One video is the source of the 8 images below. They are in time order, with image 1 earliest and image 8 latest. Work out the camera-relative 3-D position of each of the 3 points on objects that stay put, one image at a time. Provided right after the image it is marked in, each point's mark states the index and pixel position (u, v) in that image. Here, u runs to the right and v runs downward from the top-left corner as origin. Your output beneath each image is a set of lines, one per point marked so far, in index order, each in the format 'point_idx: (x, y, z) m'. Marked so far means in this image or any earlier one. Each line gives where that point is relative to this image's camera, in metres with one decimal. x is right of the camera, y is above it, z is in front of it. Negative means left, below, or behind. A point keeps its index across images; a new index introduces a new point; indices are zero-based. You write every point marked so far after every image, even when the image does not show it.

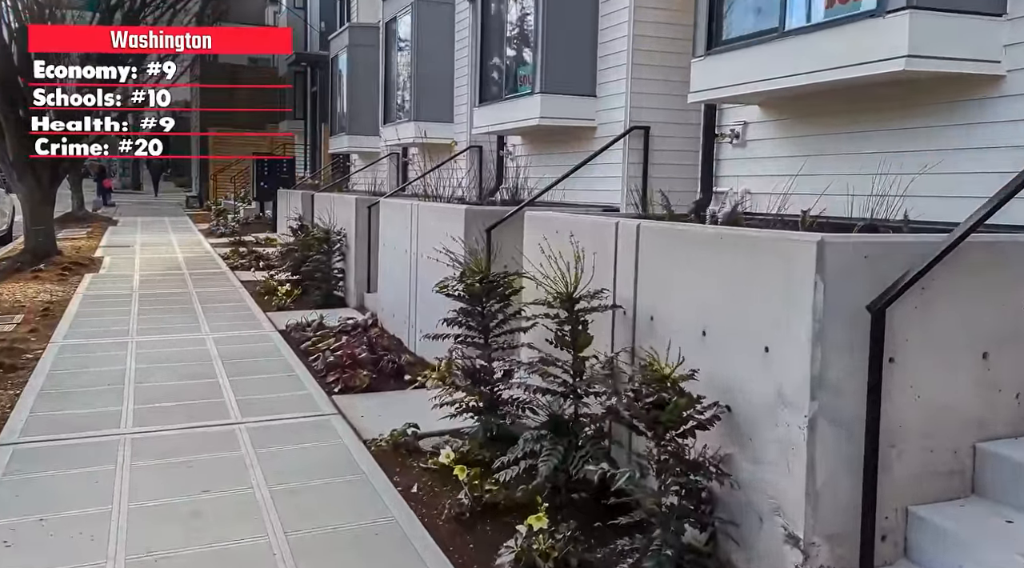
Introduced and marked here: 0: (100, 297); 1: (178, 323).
0: (-4.8, -0.2, +10.9) m
1: (-3.3, -0.4, +9.2) m
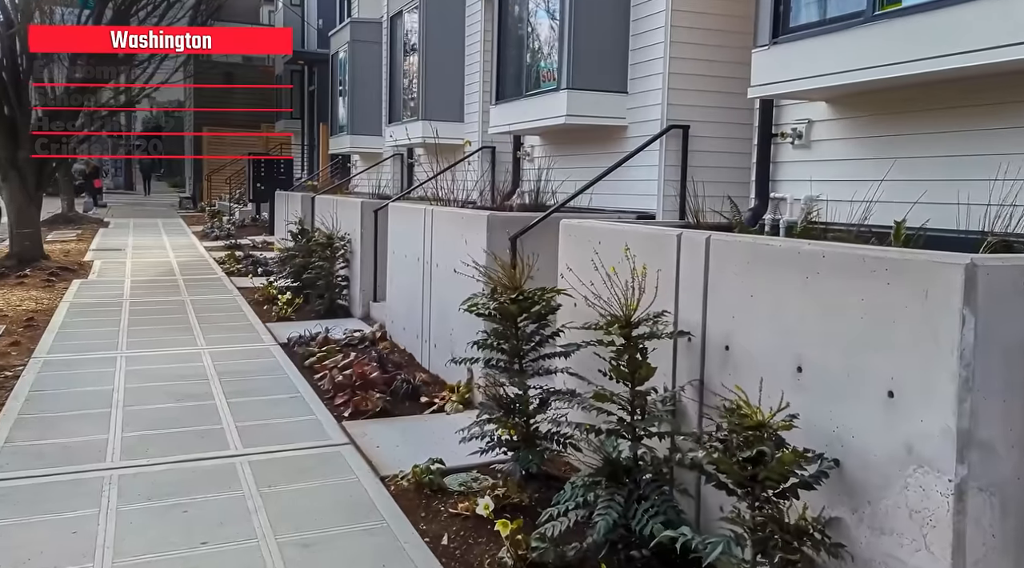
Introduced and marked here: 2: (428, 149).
0: (-4.6, -0.2, +10.3) m
1: (-3.1, -0.5, +8.6) m
2: (-1.0, +1.6, +11.2) m
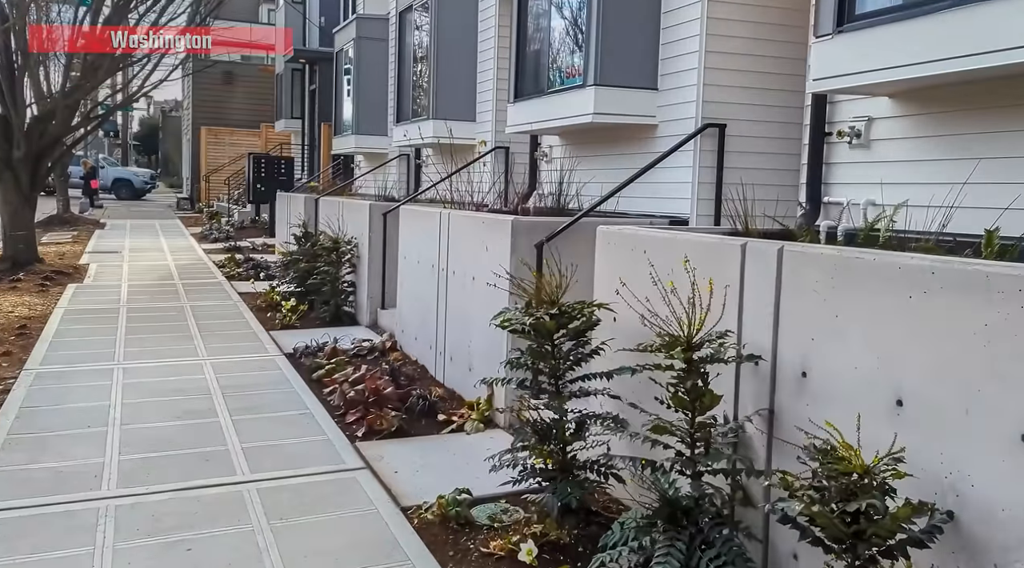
0: (-4.5, -0.3, +9.8) m
1: (-3.0, -0.6, +8.2) m
2: (-0.9, +1.5, +10.8) m
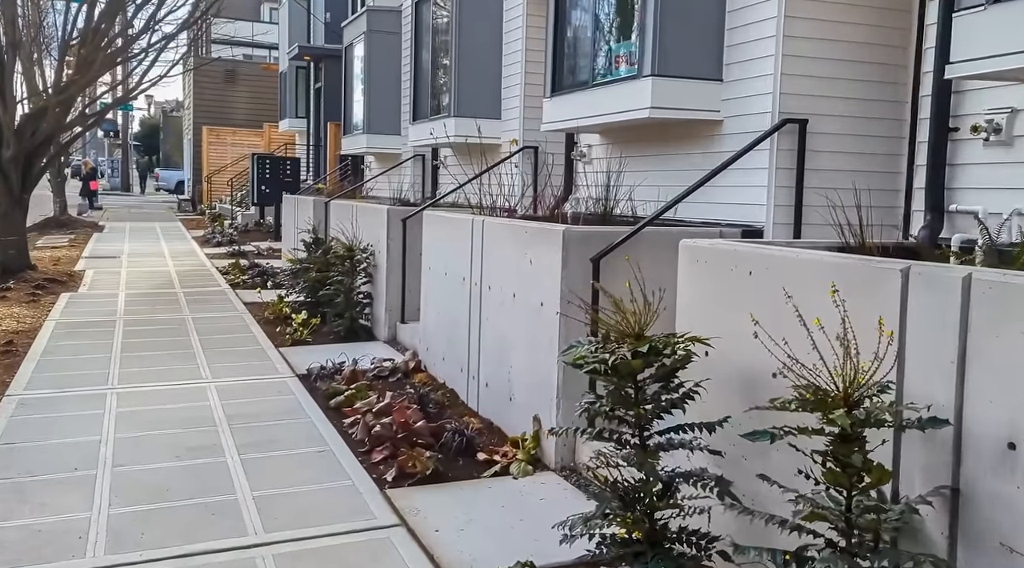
0: (-4.2, -0.4, +9.1) m
1: (-2.7, -0.7, +7.4) m
2: (-0.6, +1.4, +10.1) m
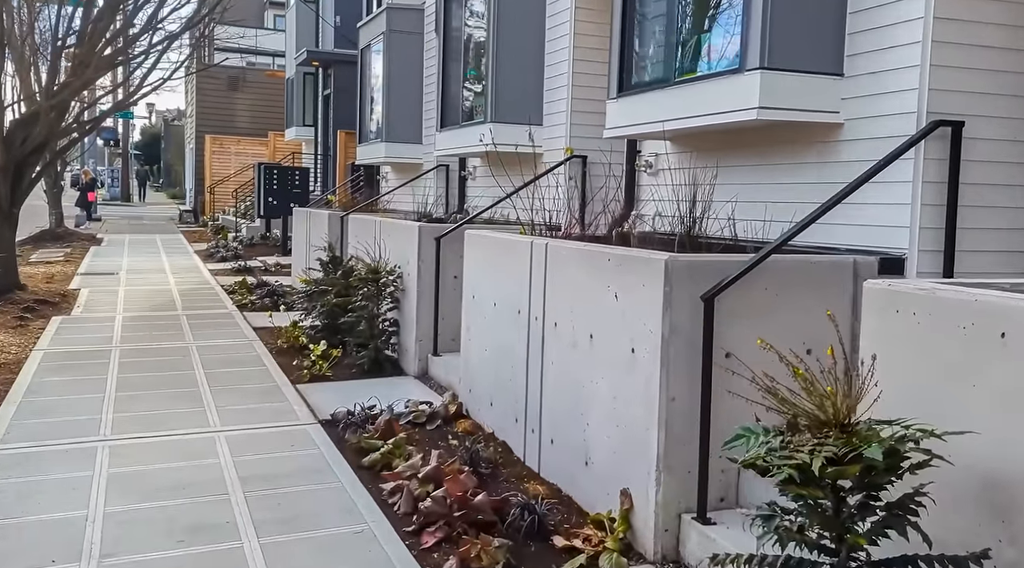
0: (-3.8, -0.6, +8.1) m
1: (-2.3, -0.9, +6.4) m
2: (-0.2, +1.2, +9.1) m
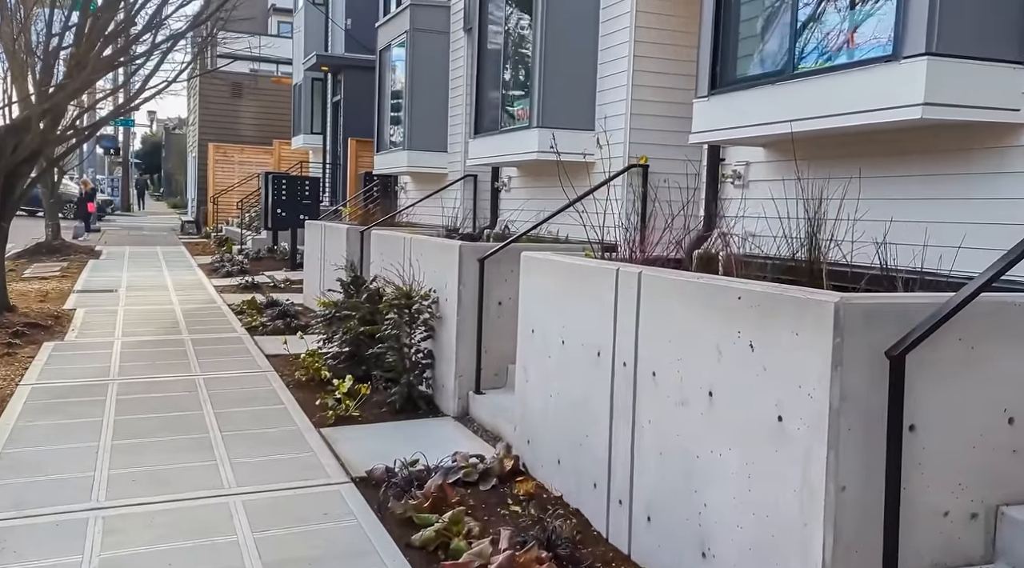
0: (-3.5, -0.8, +7.1) m
1: (-1.9, -1.0, +5.4) m
2: (+0.2, +1.0, +8.1) m
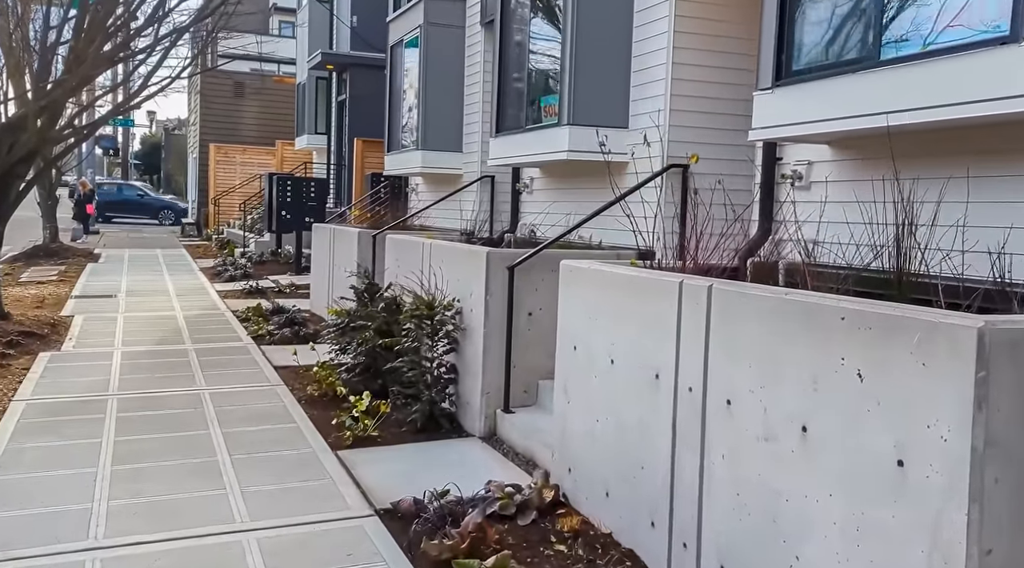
0: (-3.2, -0.9, +6.6) m
1: (-1.7, -1.1, +4.9) m
2: (+0.4, +0.9, +7.6) m
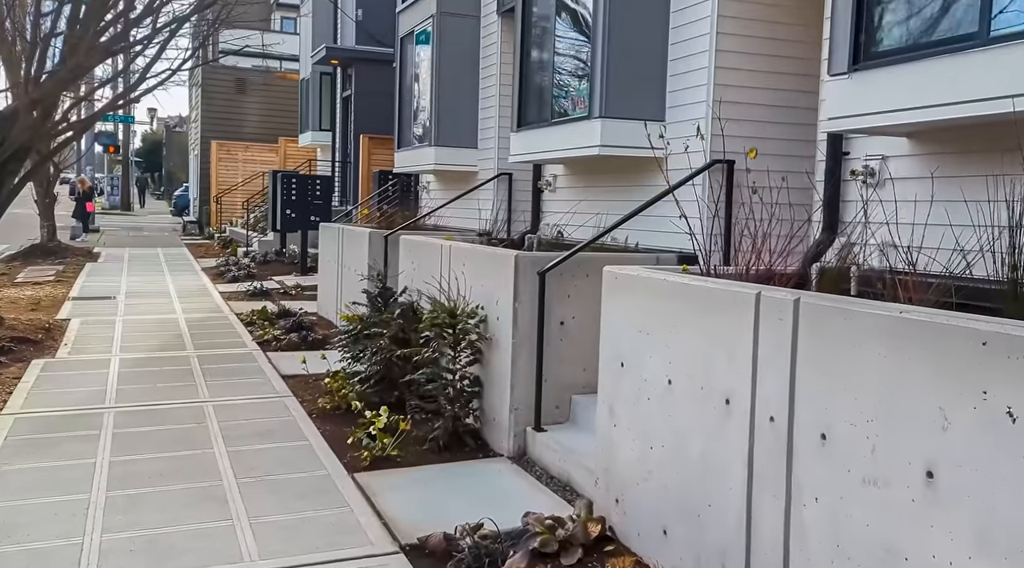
0: (-3.1, -0.9, +6.1) m
1: (-1.5, -1.1, +4.4) m
2: (+0.6, +0.9, +7.1) m
